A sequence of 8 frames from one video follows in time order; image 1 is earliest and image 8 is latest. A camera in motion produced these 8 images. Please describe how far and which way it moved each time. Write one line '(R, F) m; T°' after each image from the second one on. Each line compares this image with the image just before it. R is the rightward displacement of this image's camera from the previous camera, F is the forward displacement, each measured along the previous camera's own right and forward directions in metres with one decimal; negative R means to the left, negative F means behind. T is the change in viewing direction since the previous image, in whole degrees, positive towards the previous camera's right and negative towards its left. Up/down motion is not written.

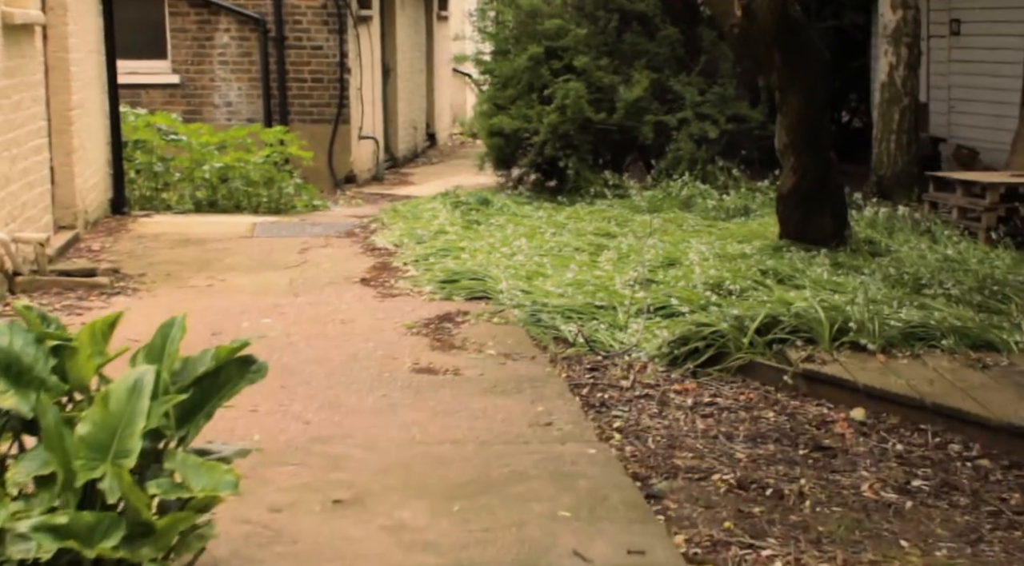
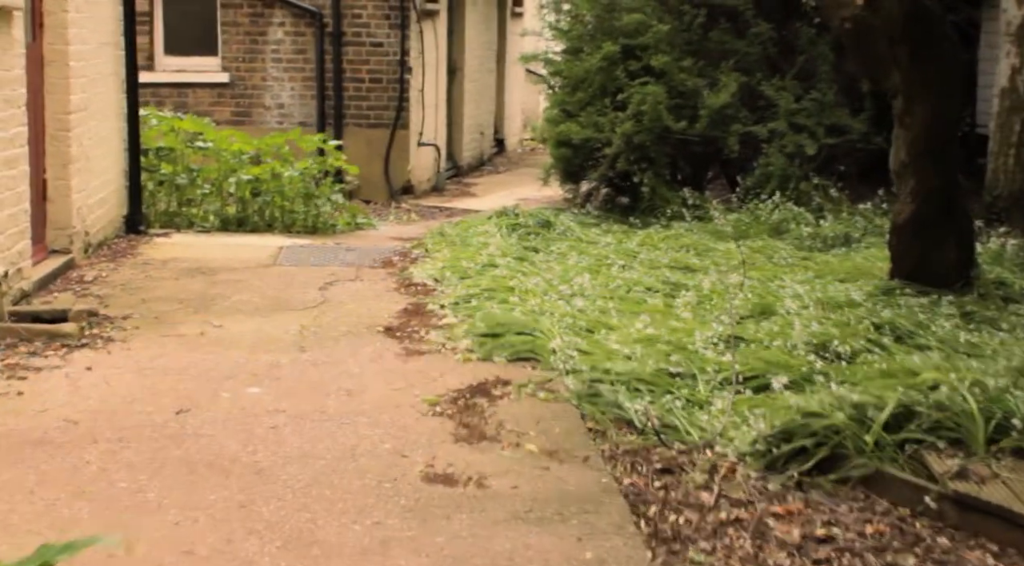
(+0.1, +1.5) m; -3°
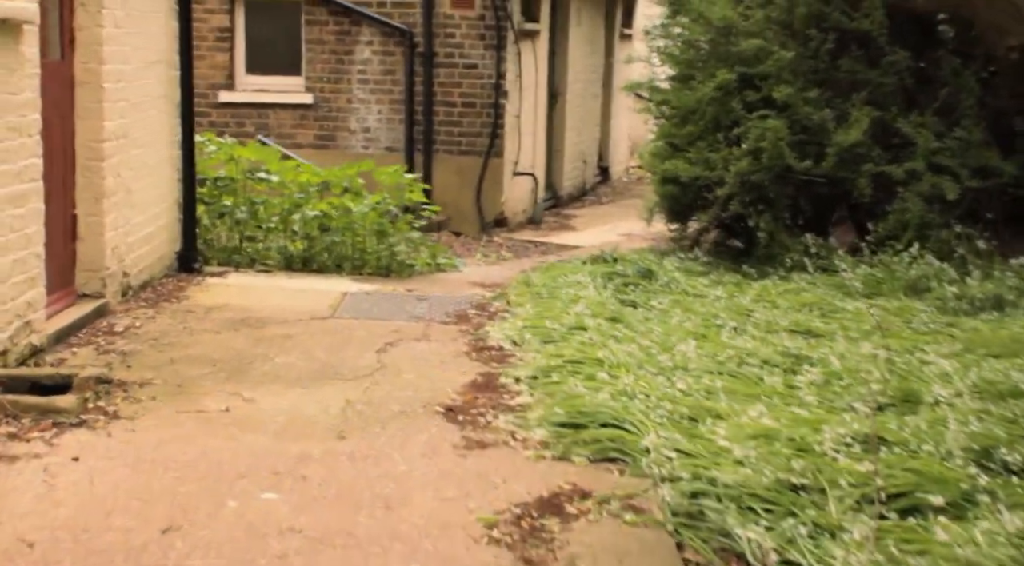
(+0.1, +1.1) m; -4°
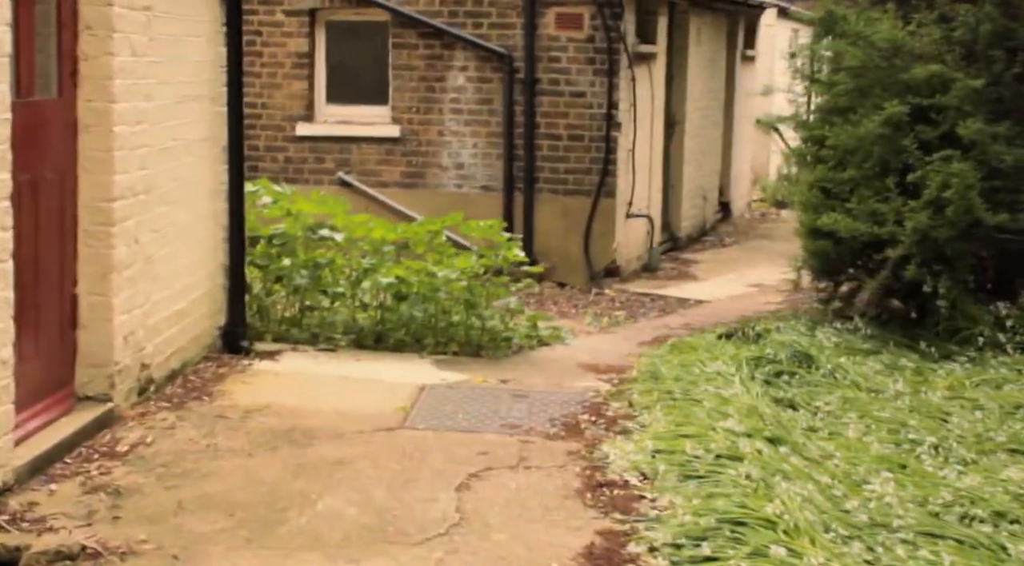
(-0.1, +1.8) m; -4°
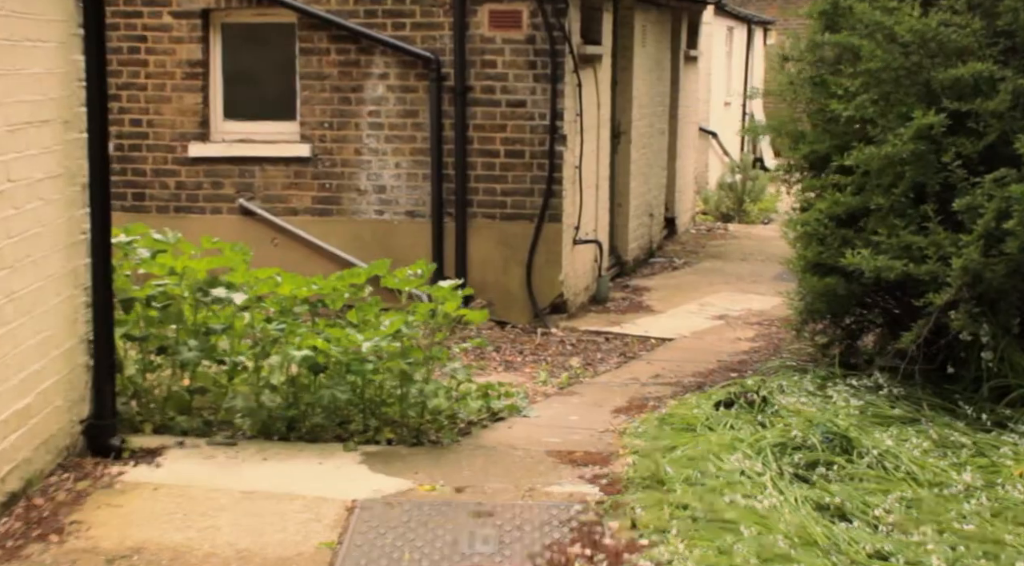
(-0.1, +1.6) m; +4°
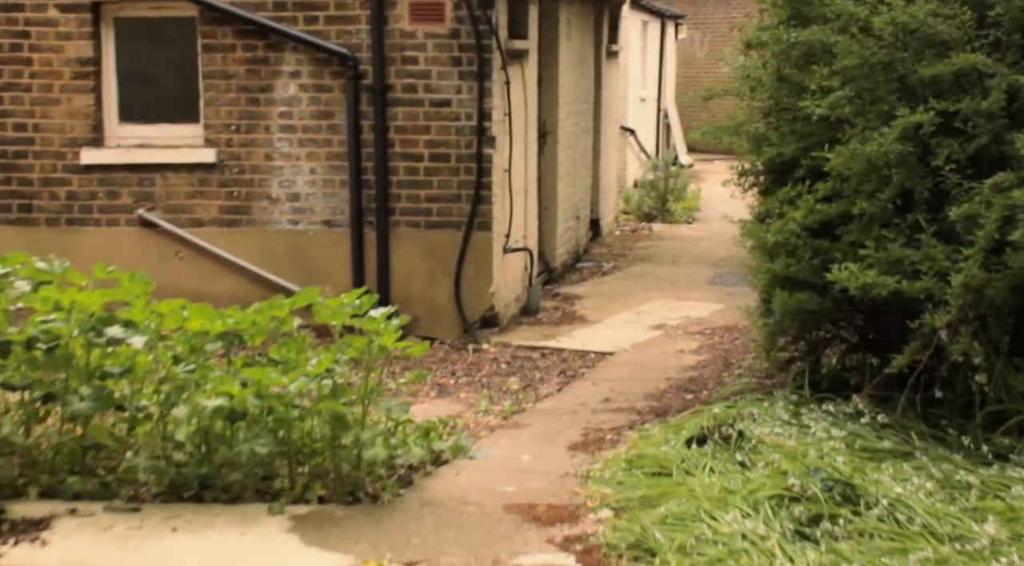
(-0.2, +0.8) m; +4°
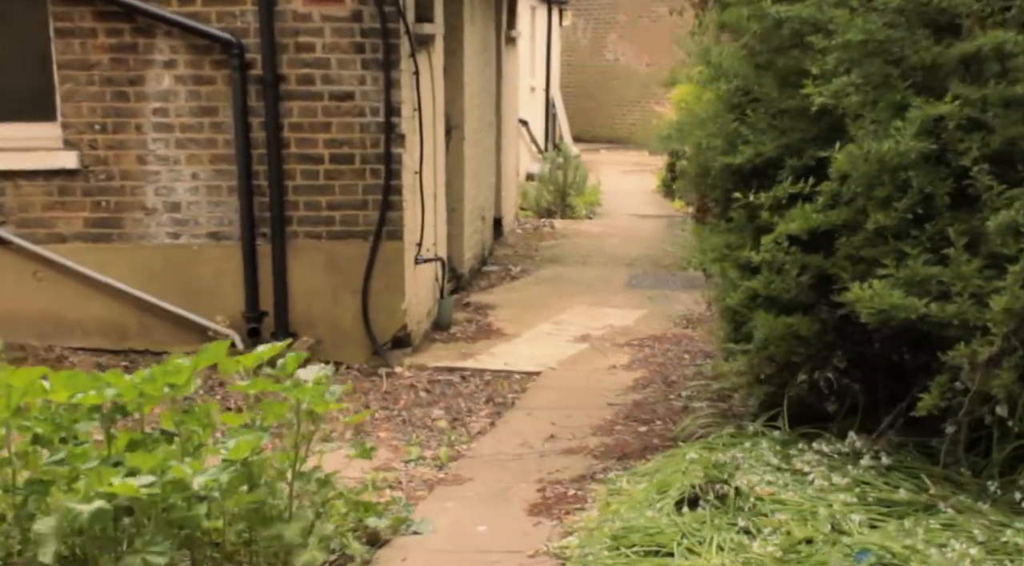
(-0.2, +1.0) m; +5°
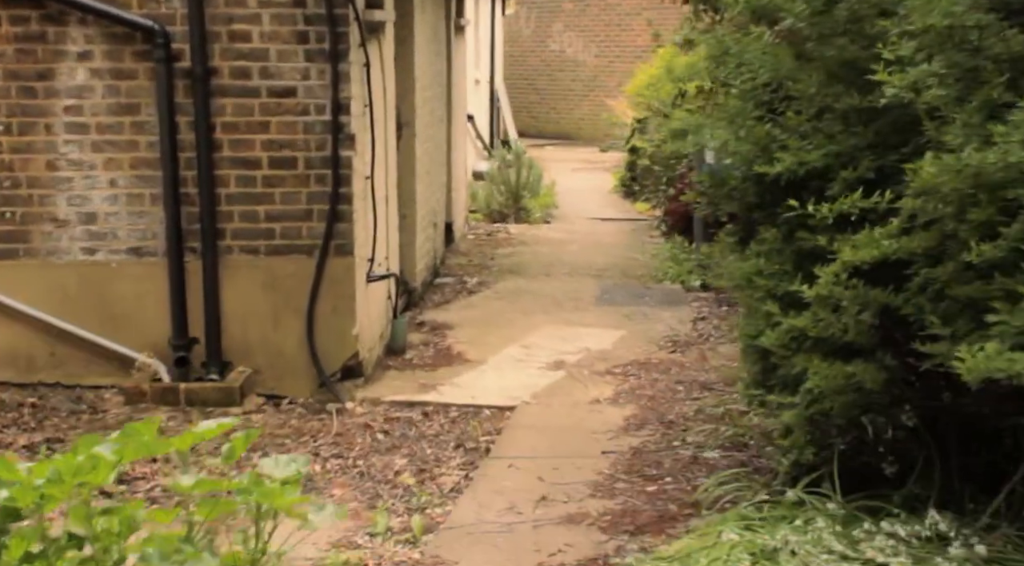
(-0.2, +1.1) m; +3°
